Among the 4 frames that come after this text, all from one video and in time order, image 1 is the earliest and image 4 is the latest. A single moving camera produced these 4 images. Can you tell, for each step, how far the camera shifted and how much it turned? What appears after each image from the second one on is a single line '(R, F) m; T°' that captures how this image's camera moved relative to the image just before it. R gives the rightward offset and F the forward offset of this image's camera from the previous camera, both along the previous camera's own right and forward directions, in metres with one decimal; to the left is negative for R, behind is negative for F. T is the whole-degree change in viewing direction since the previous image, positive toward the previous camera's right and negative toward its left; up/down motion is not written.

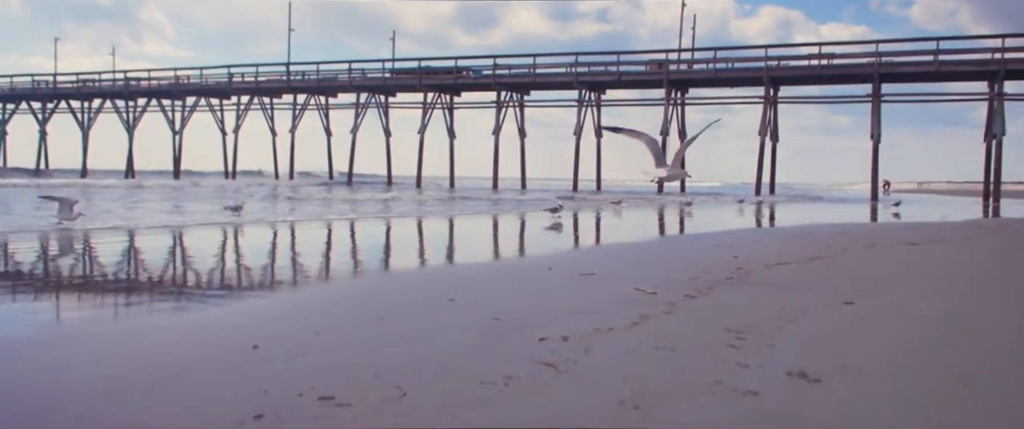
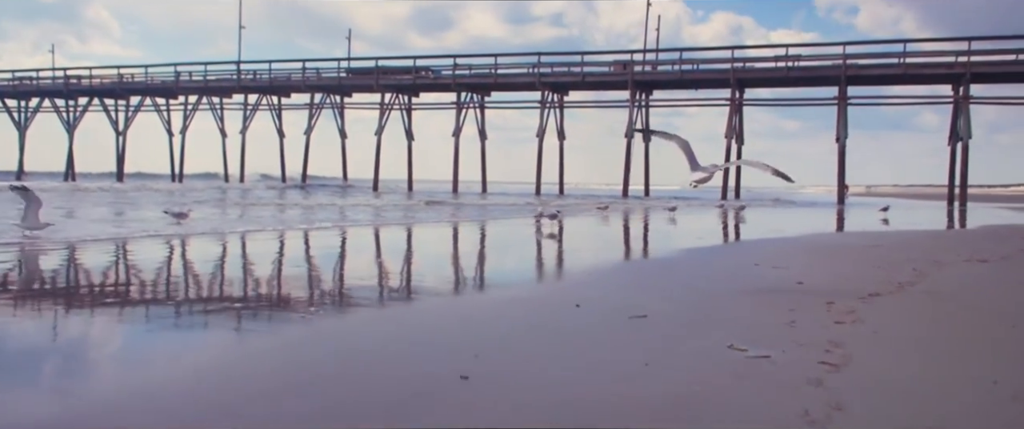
(-0.1, +0.6) m; +3°
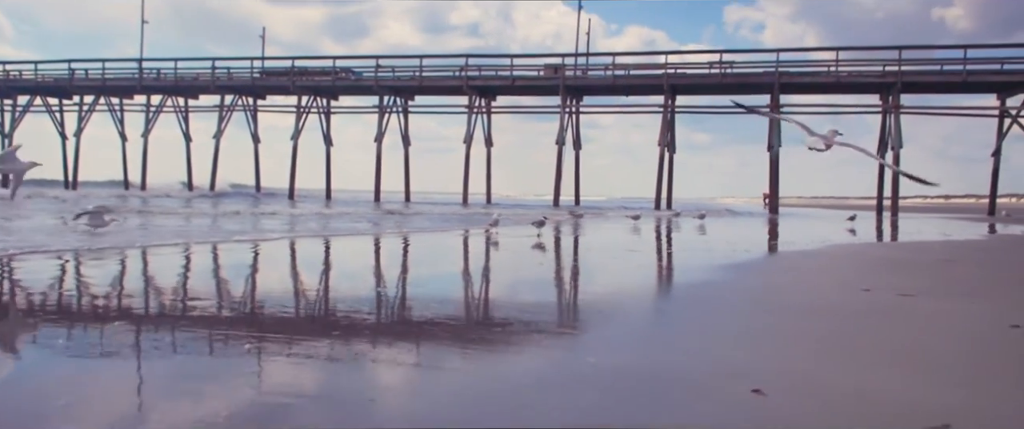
(-0.2, +0.9) m; +6°
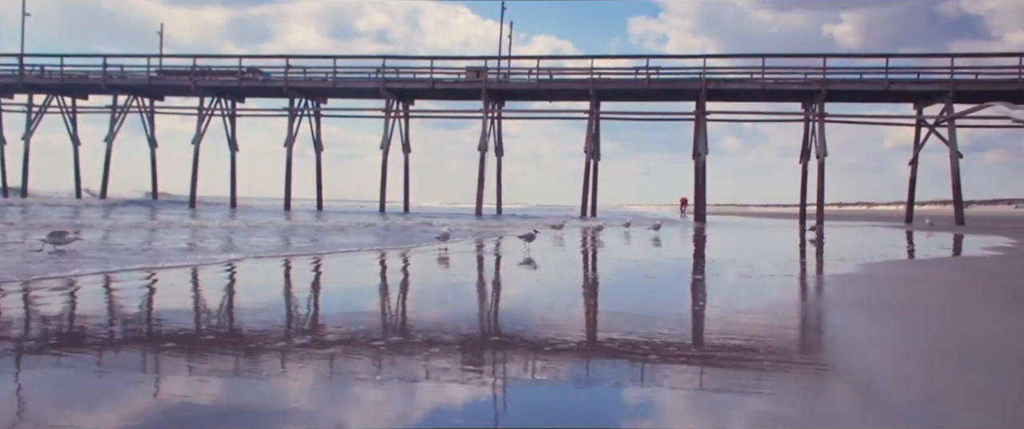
(-0.3, +0.8) m; +6°
